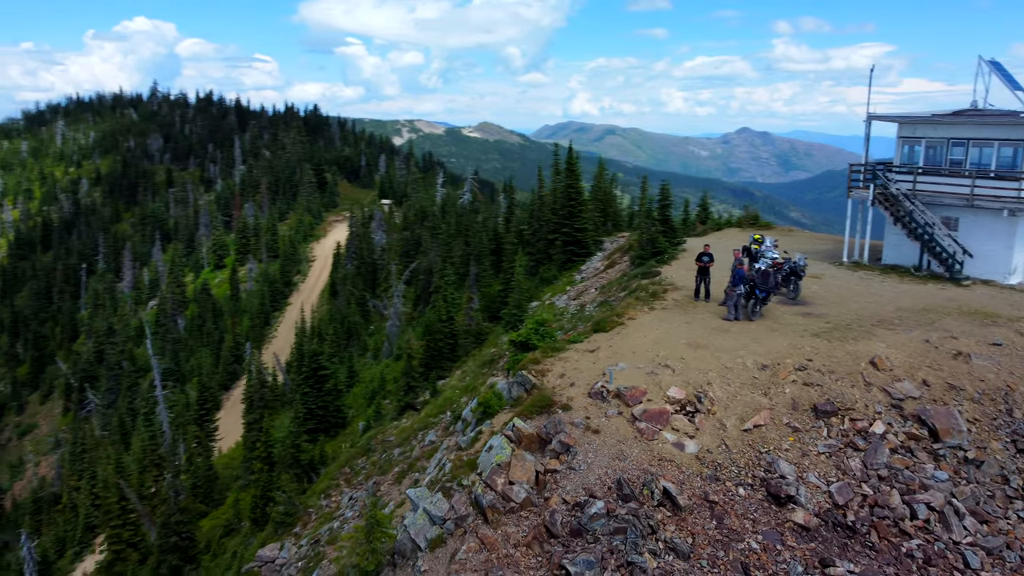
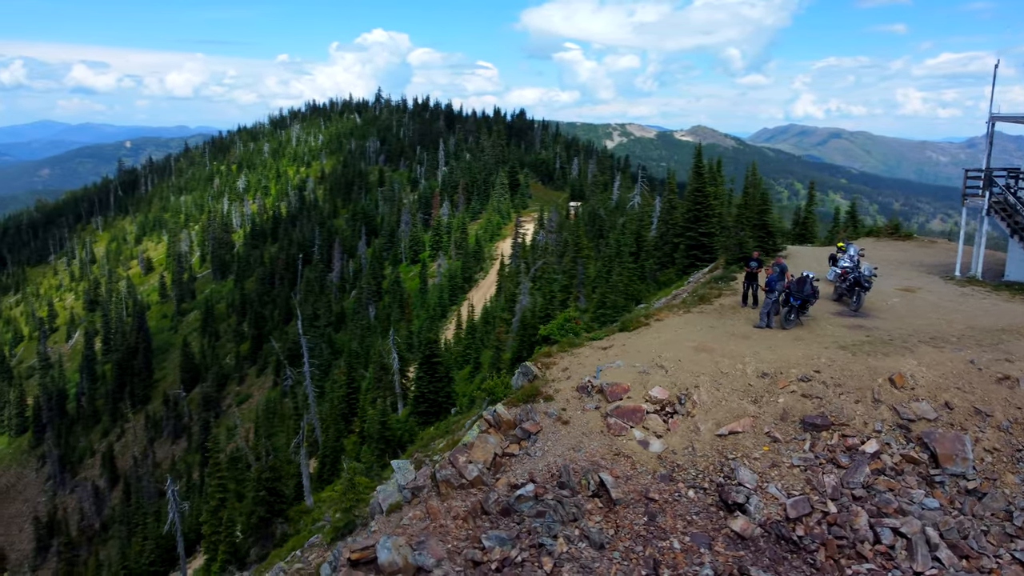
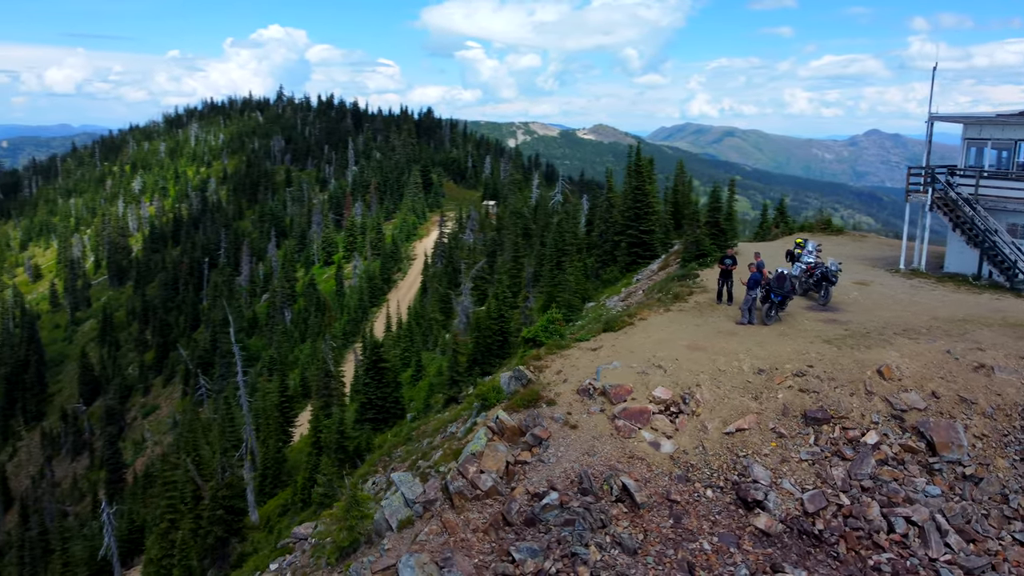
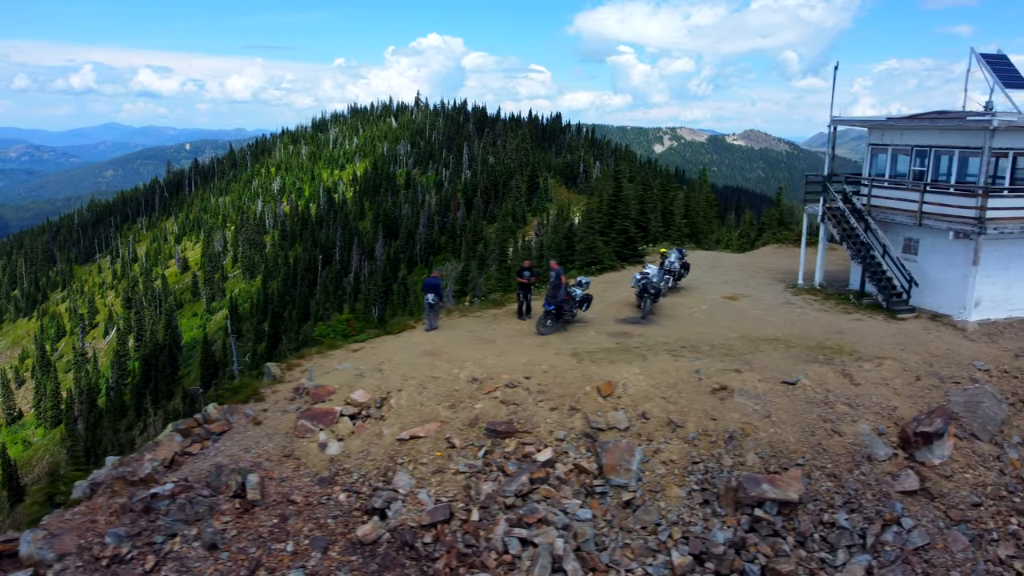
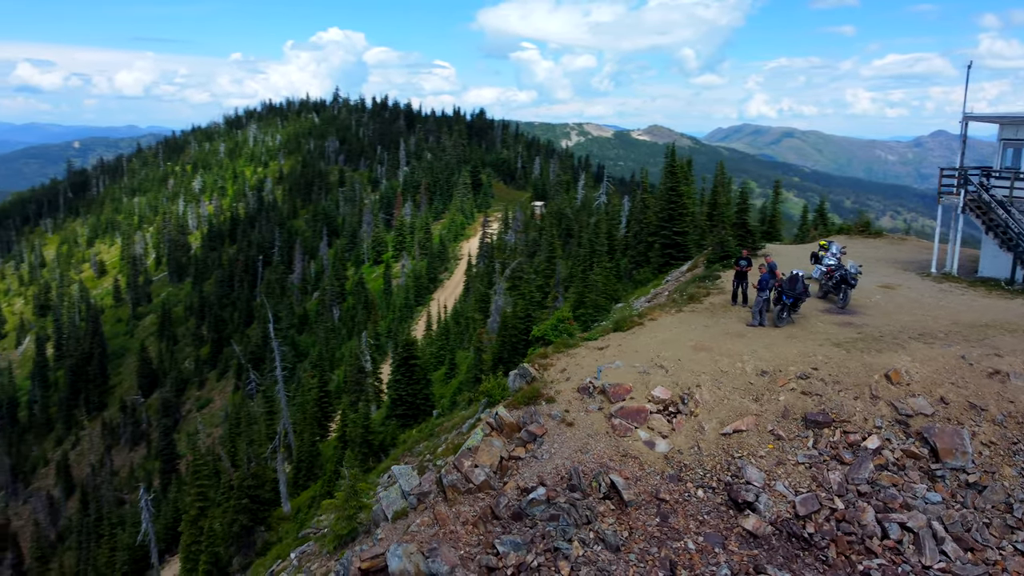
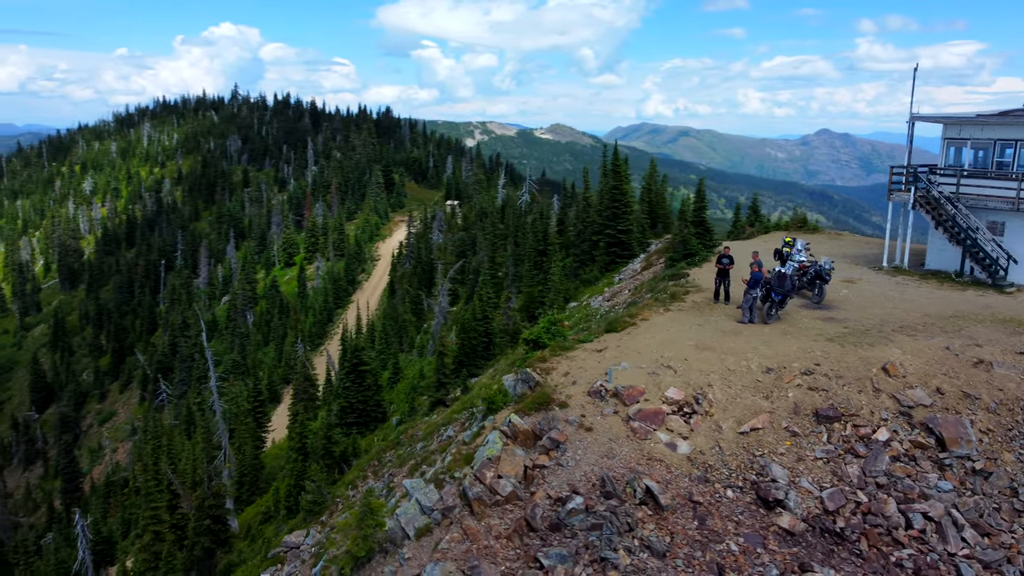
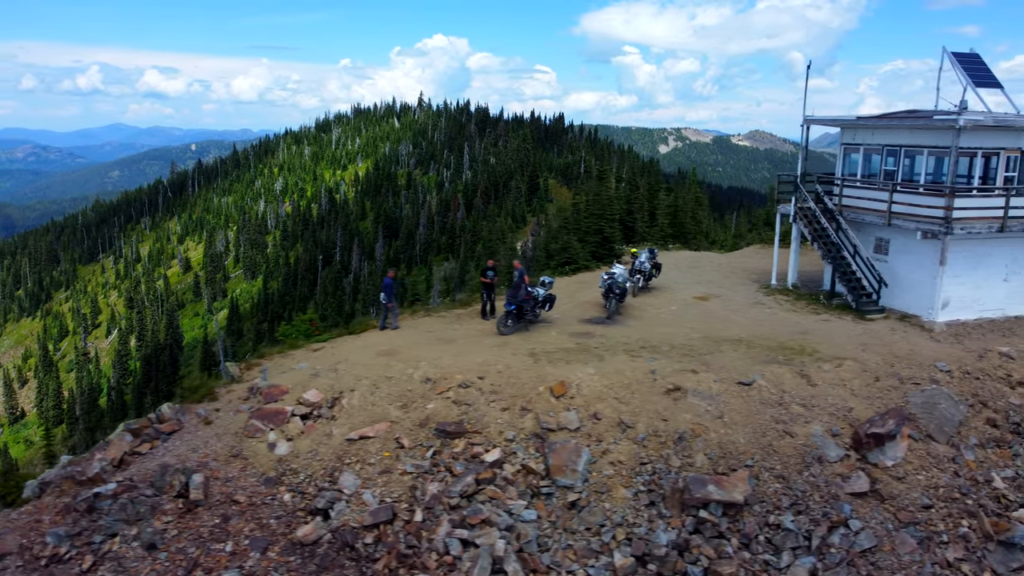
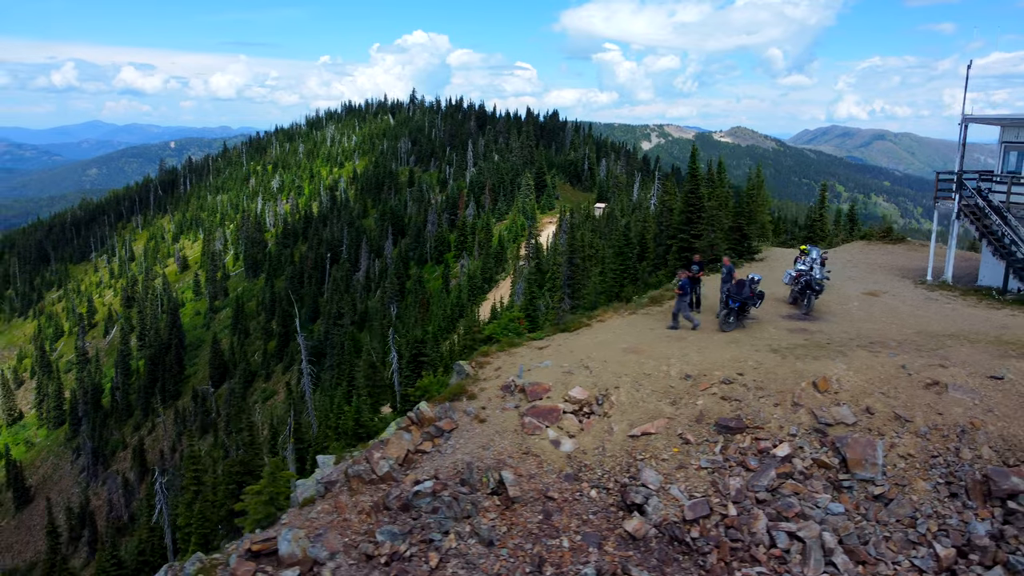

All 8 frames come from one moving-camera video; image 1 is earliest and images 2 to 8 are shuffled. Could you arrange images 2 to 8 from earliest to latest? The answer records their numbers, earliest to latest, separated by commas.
6, 3, 5, 2, 8, 4, 7
